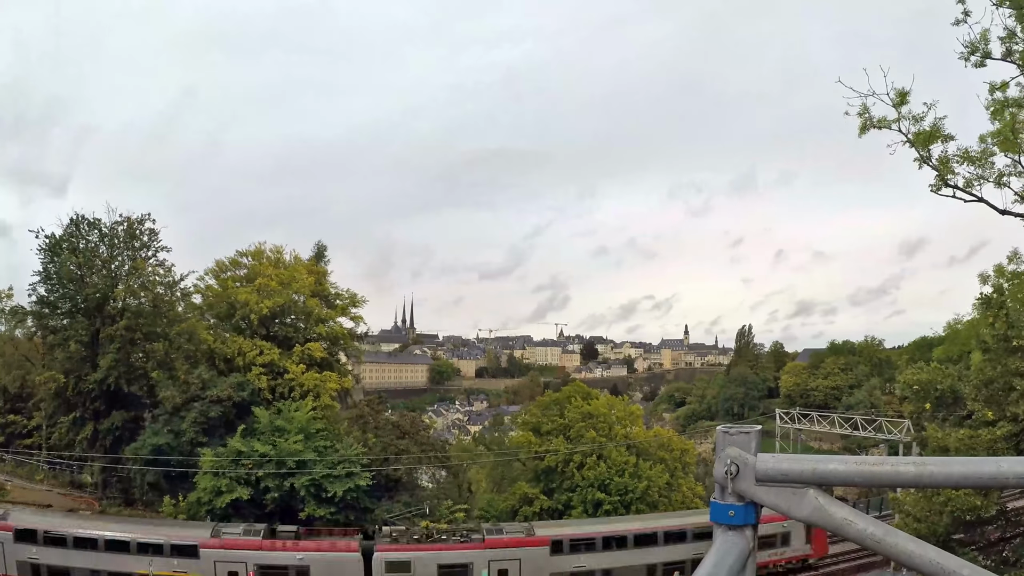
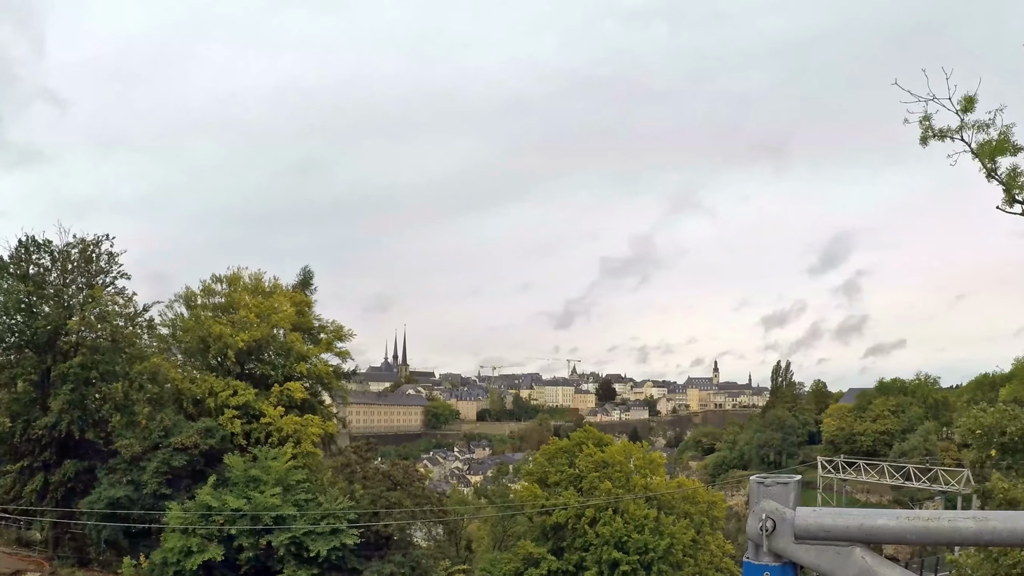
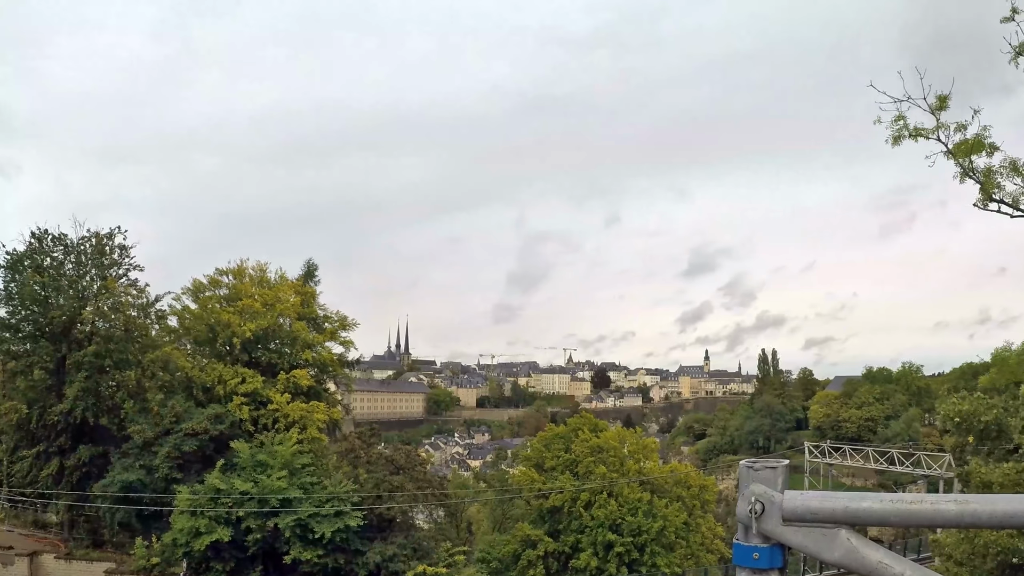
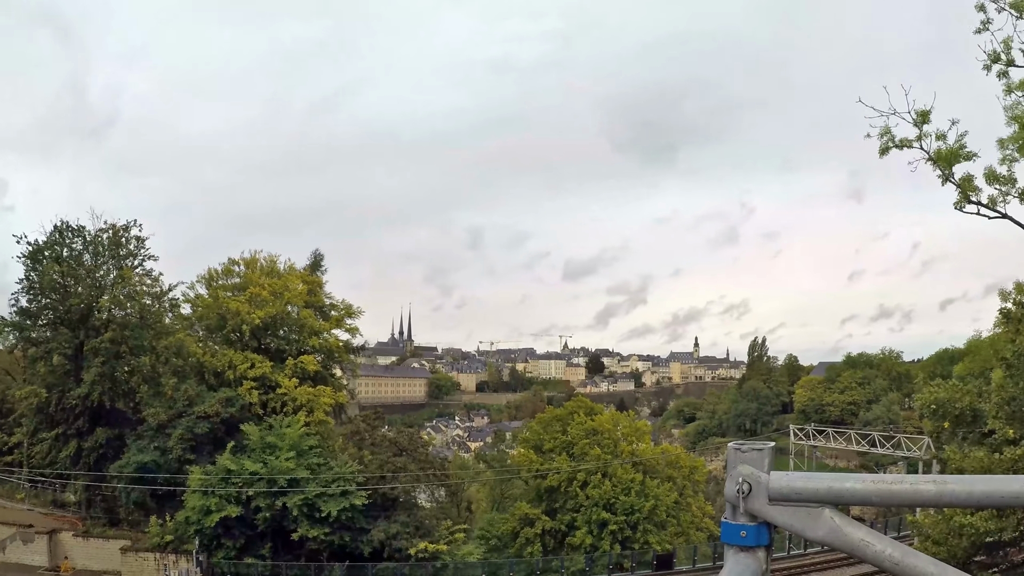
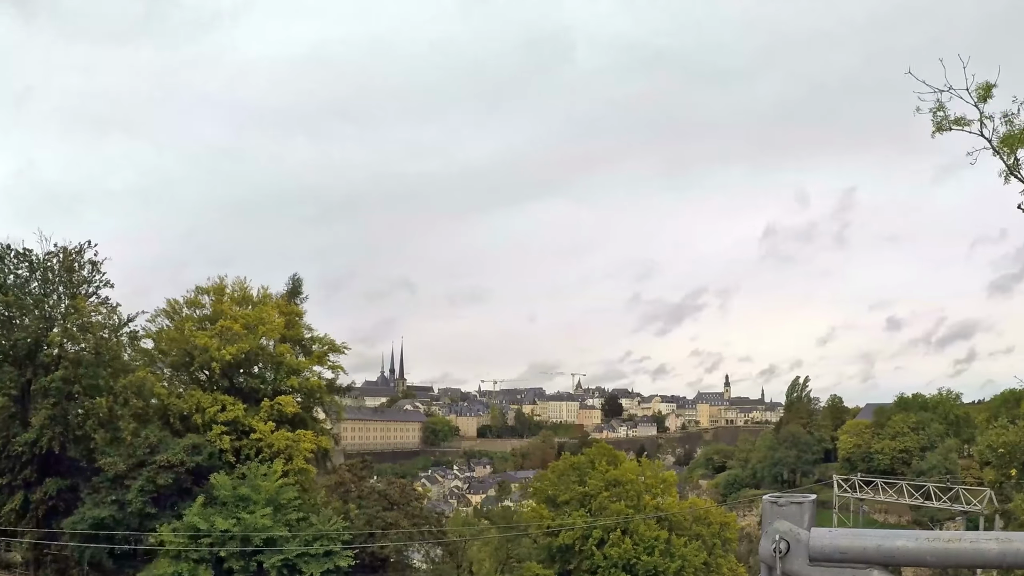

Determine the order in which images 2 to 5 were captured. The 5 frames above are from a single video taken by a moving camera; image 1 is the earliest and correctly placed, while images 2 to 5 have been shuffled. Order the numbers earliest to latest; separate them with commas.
4, 3, 2, 5
